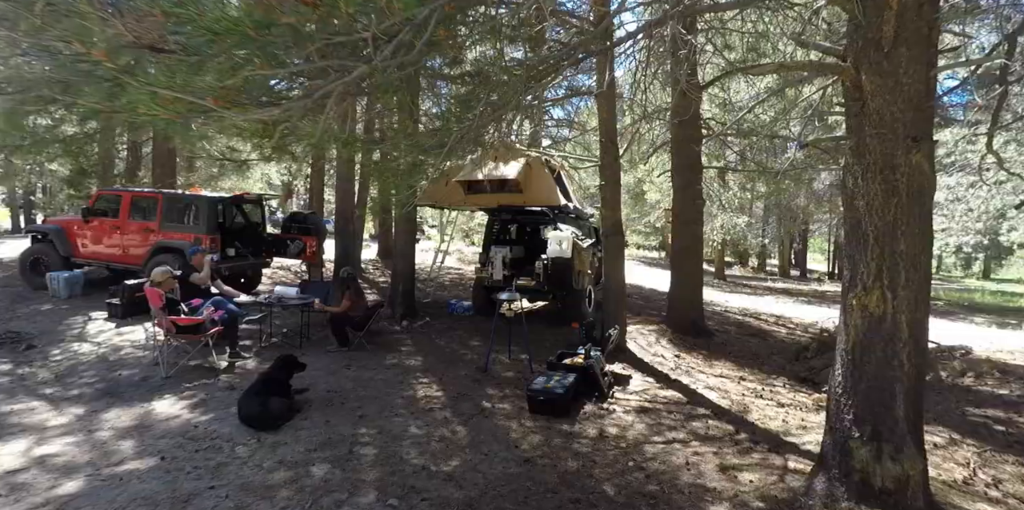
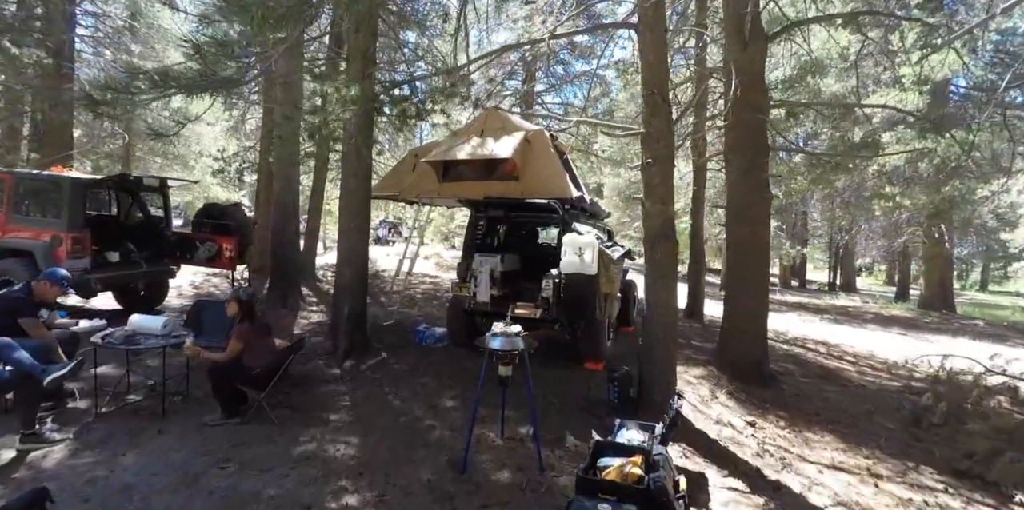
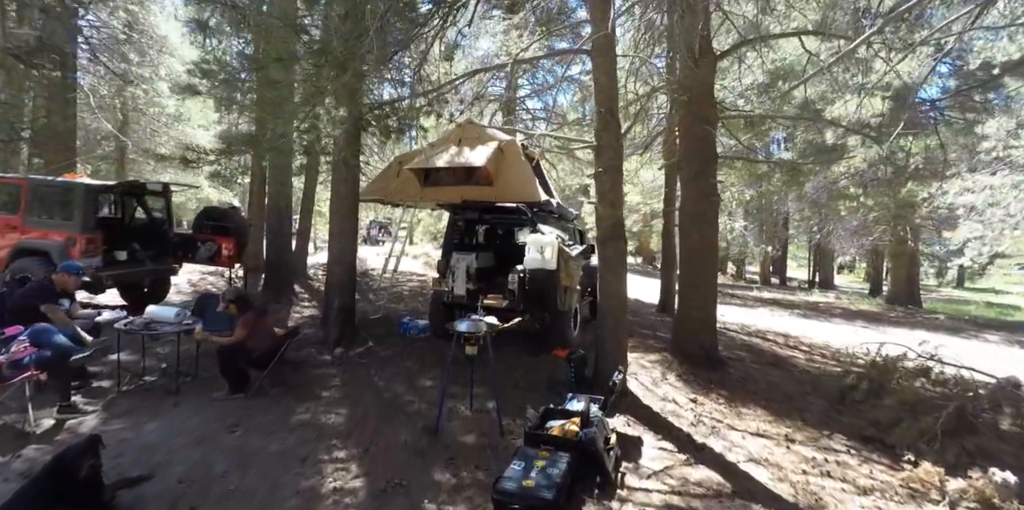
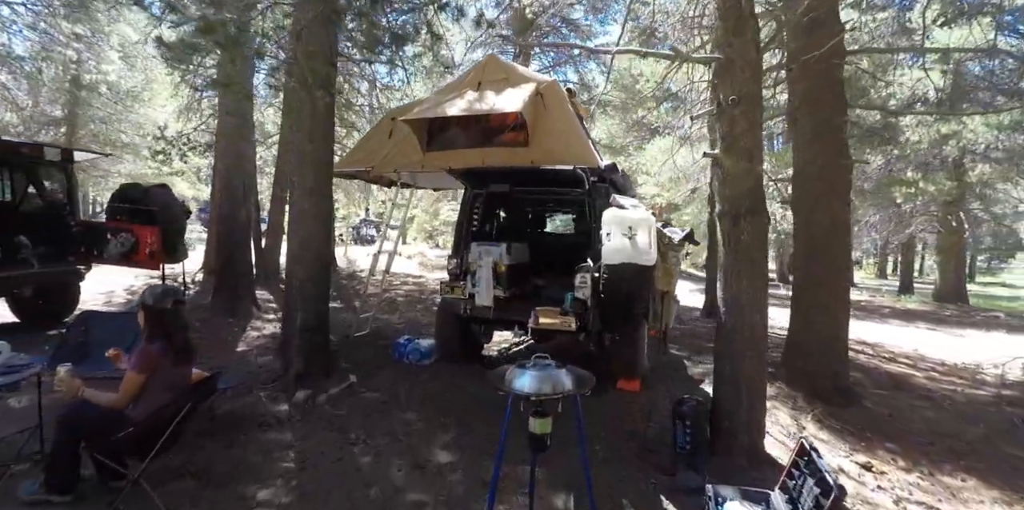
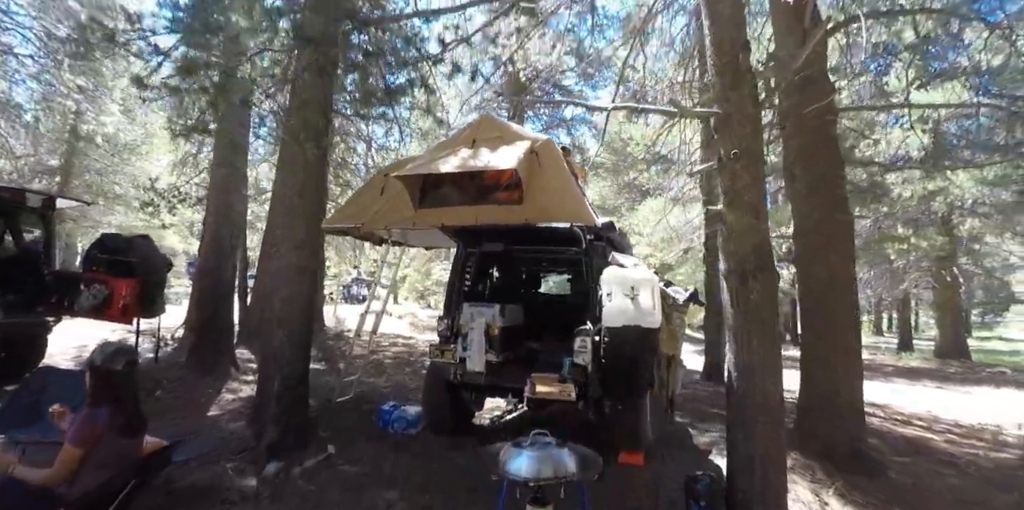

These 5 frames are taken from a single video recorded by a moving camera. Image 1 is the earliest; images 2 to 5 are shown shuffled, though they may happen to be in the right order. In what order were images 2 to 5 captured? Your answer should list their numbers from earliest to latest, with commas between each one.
3, 2, 4, 5
